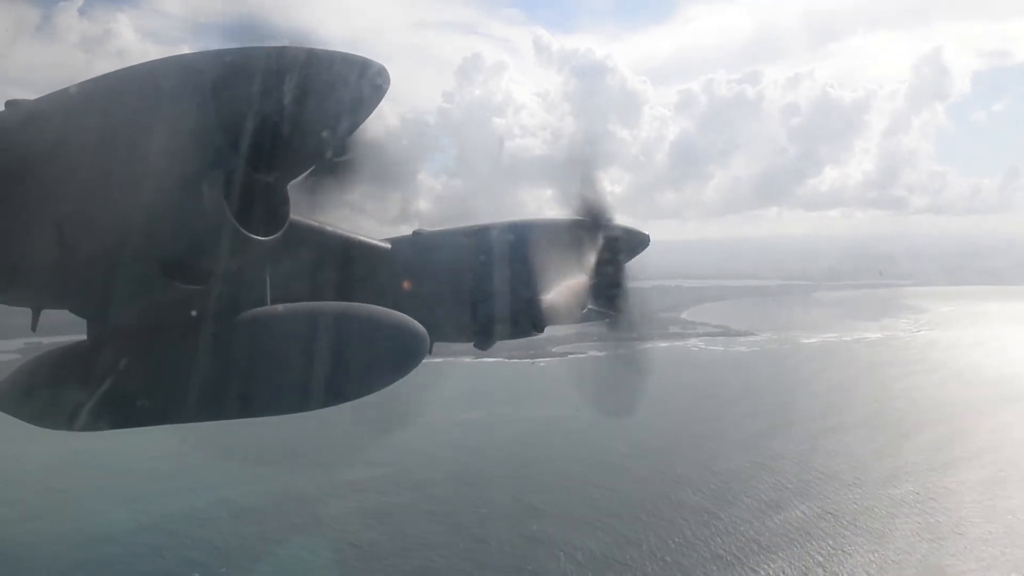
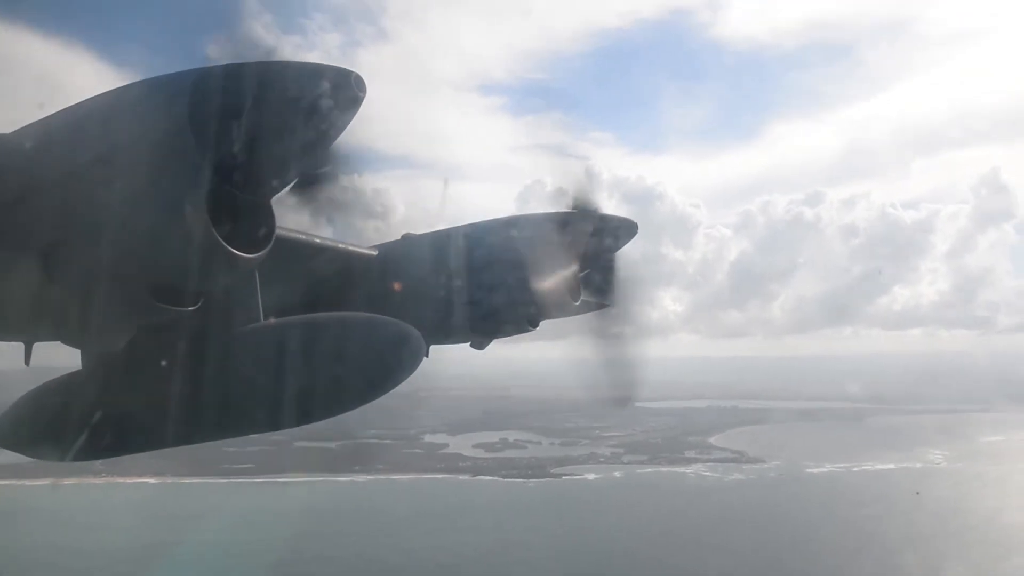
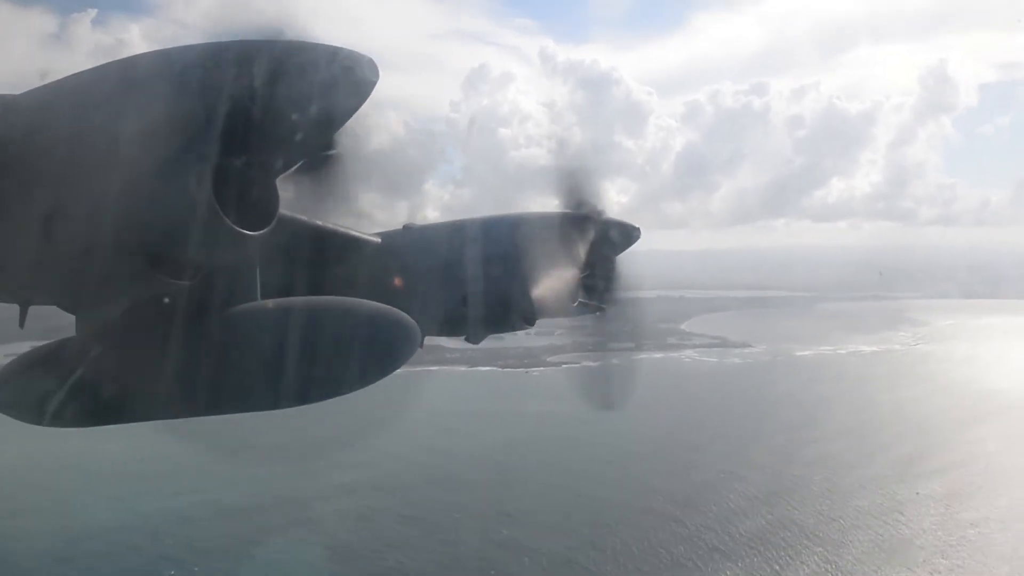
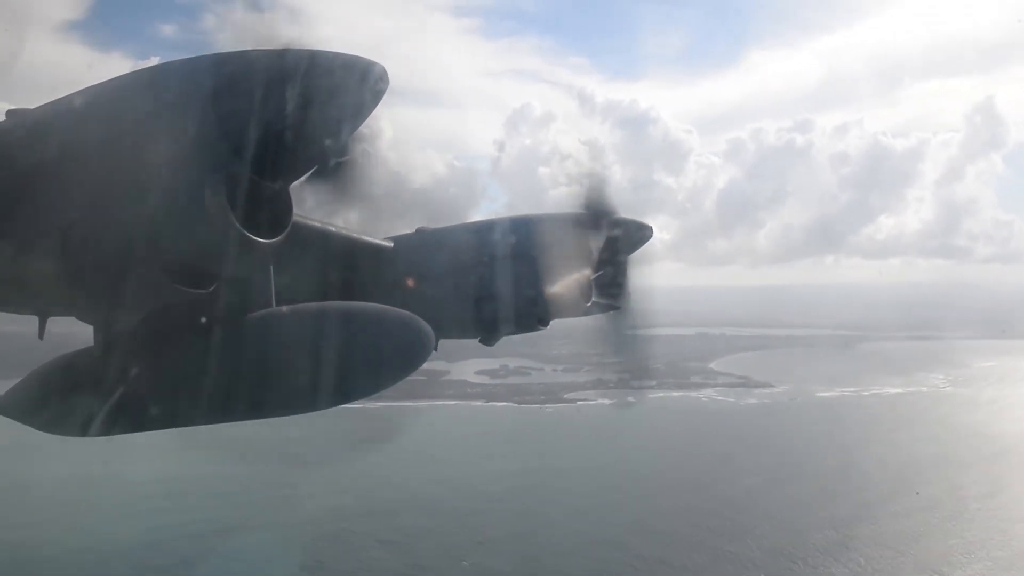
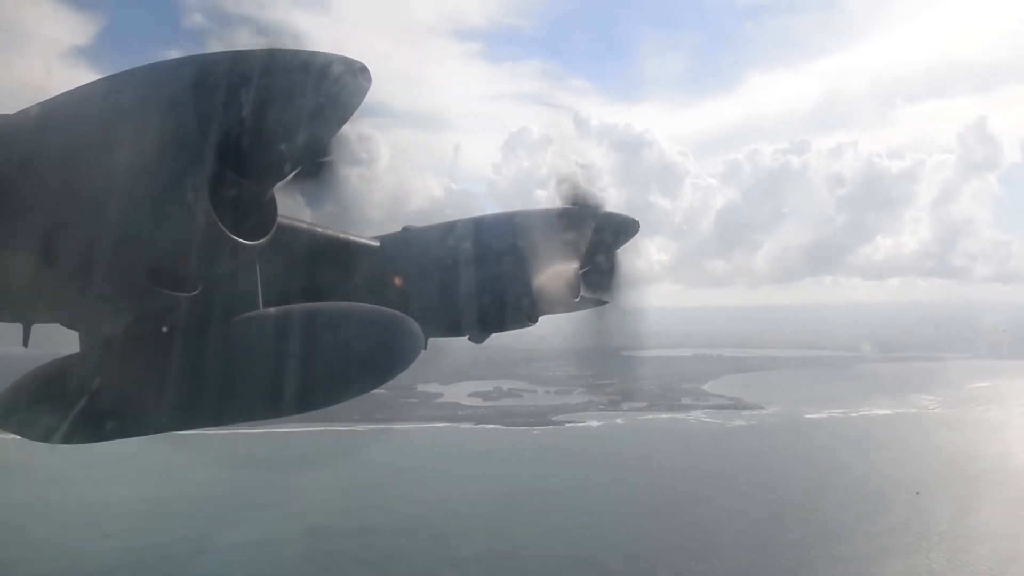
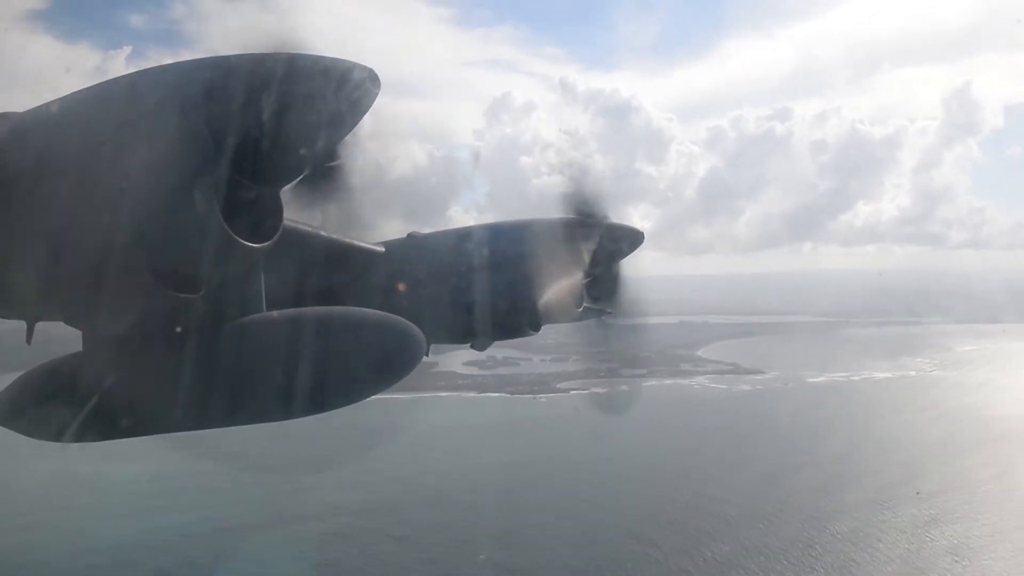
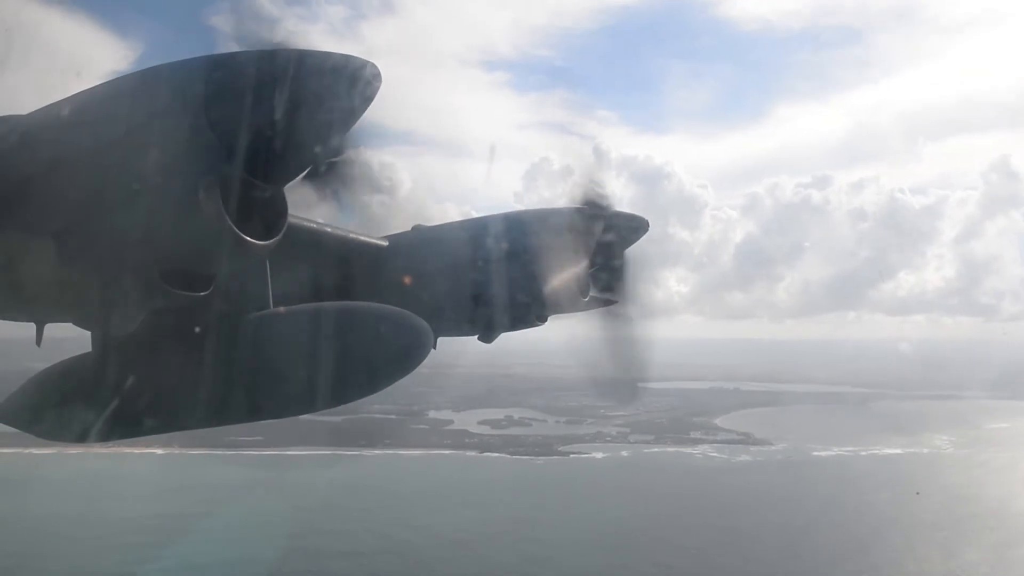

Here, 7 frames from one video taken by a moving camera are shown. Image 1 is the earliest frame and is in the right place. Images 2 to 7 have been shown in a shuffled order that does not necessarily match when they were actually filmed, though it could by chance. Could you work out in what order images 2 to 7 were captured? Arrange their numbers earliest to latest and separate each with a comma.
3, 6, 4, 5, 7, 2
